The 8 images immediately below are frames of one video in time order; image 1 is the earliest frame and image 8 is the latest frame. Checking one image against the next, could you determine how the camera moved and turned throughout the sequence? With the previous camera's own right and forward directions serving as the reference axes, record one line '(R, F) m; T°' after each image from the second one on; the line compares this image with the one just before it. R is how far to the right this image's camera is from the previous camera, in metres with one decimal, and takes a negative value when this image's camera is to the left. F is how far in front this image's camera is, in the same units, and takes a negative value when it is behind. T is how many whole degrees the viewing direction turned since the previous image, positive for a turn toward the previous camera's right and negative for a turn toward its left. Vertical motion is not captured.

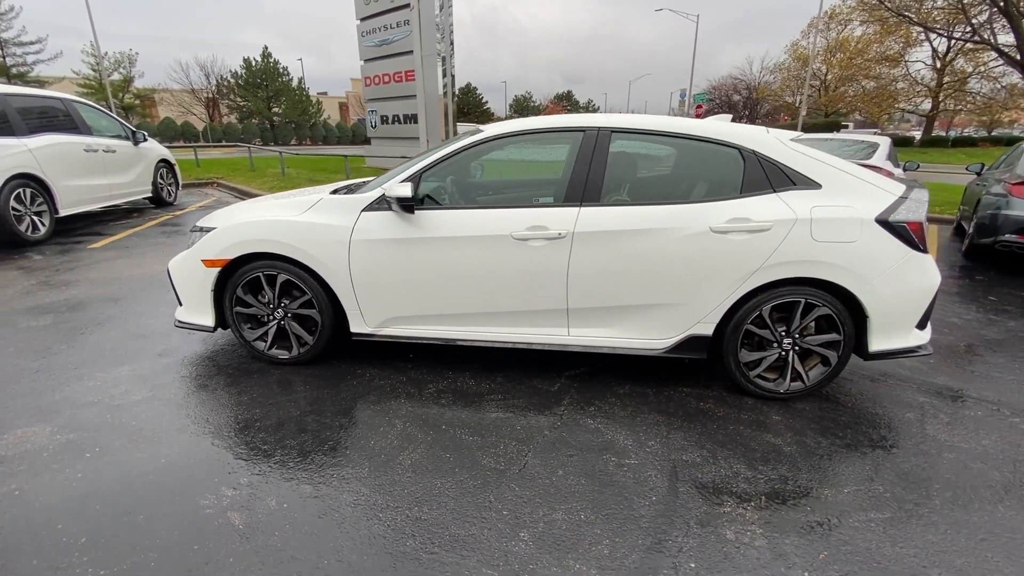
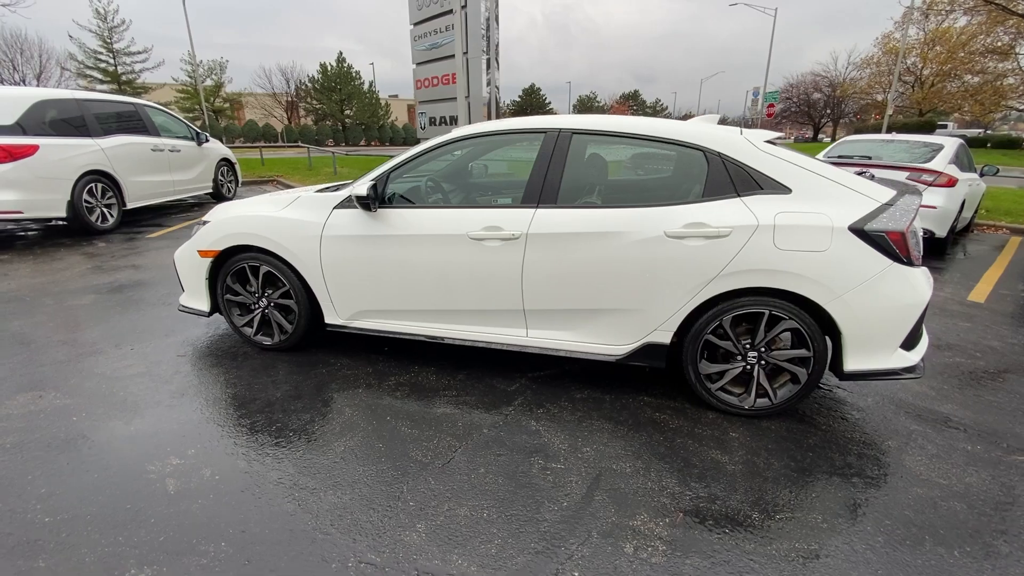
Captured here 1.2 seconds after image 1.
(+0.6, 0.0) m; -7°
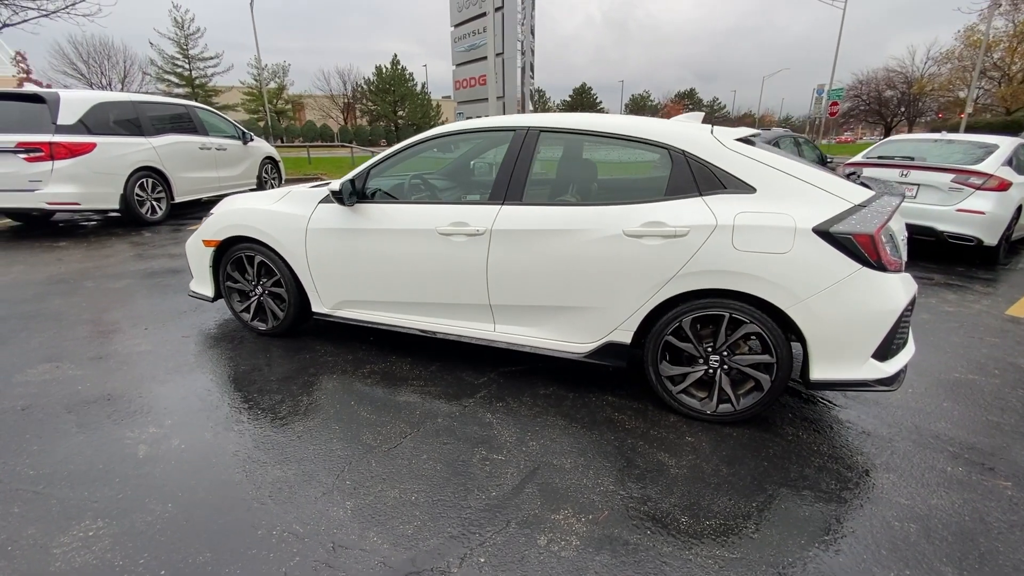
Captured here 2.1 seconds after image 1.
(+0.5, 0.0) m; -6°
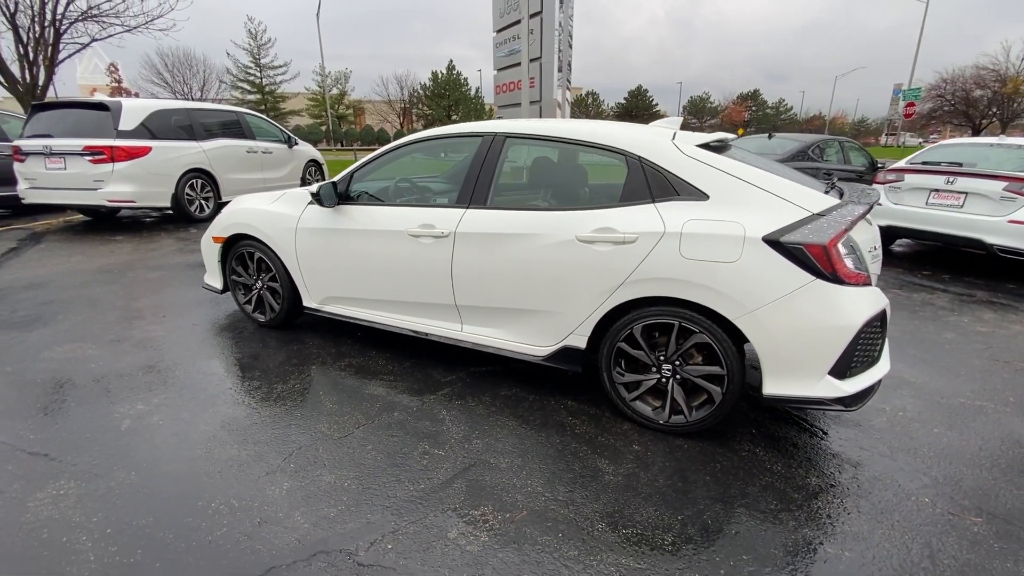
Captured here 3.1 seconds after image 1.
(+0.5, 0.0) m; -6°
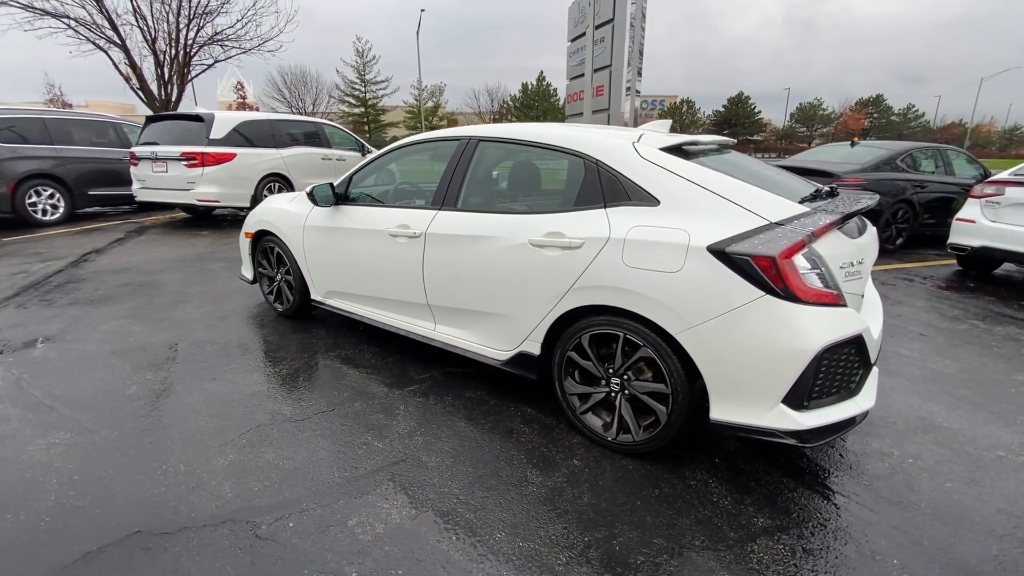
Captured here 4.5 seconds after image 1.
(+0.7, +0.1) m; -10°
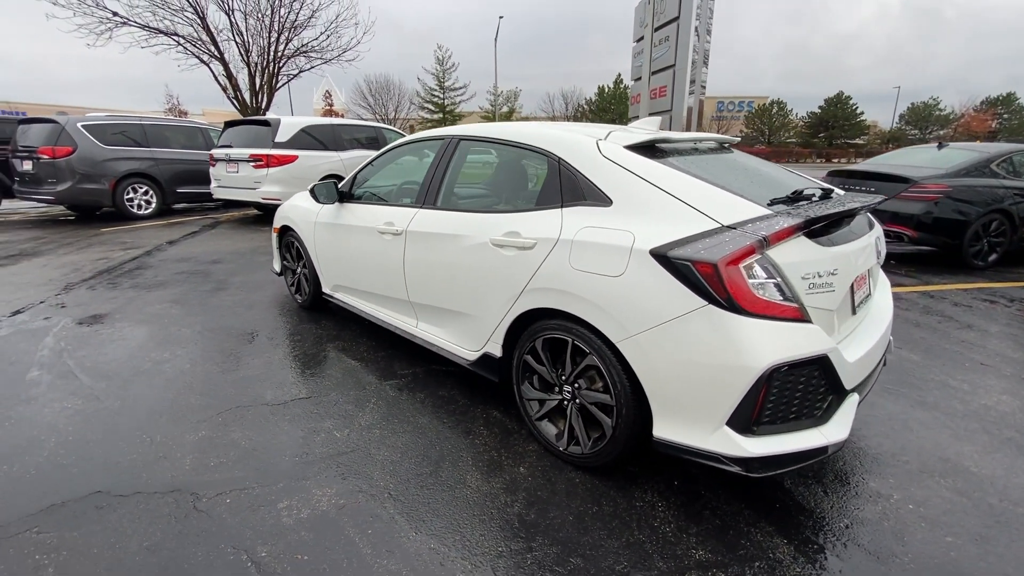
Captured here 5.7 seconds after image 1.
(+0.6, +0.1) m; -9°
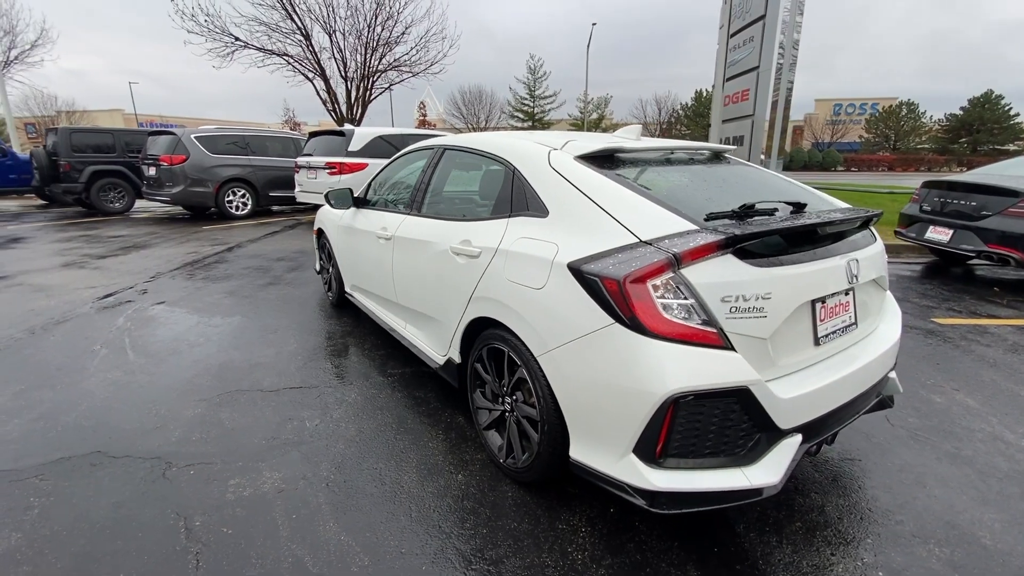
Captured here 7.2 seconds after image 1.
(+0.7, +0.1) m; -10°
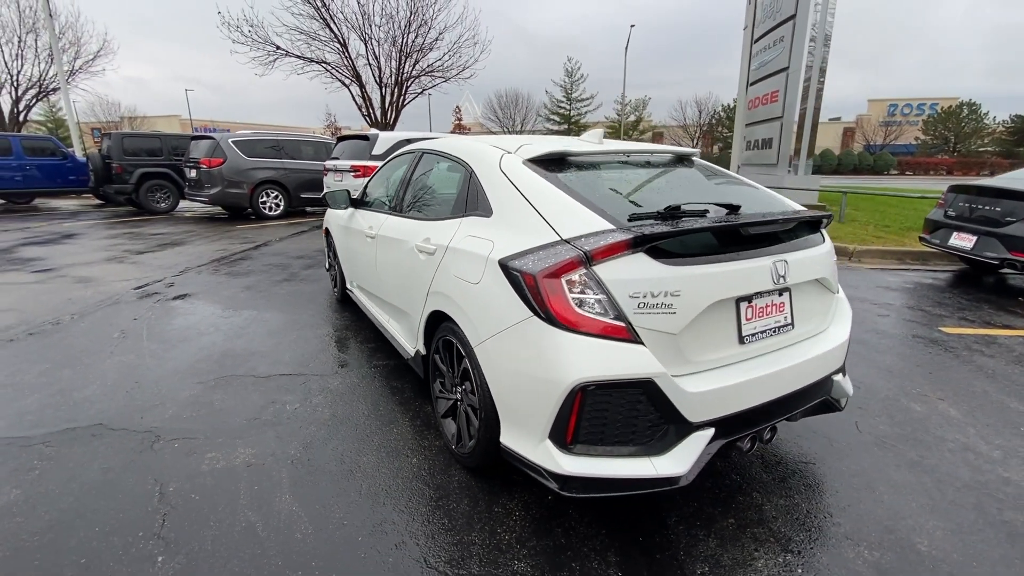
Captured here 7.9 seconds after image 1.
(+0.4, -0.1) m; -4°
